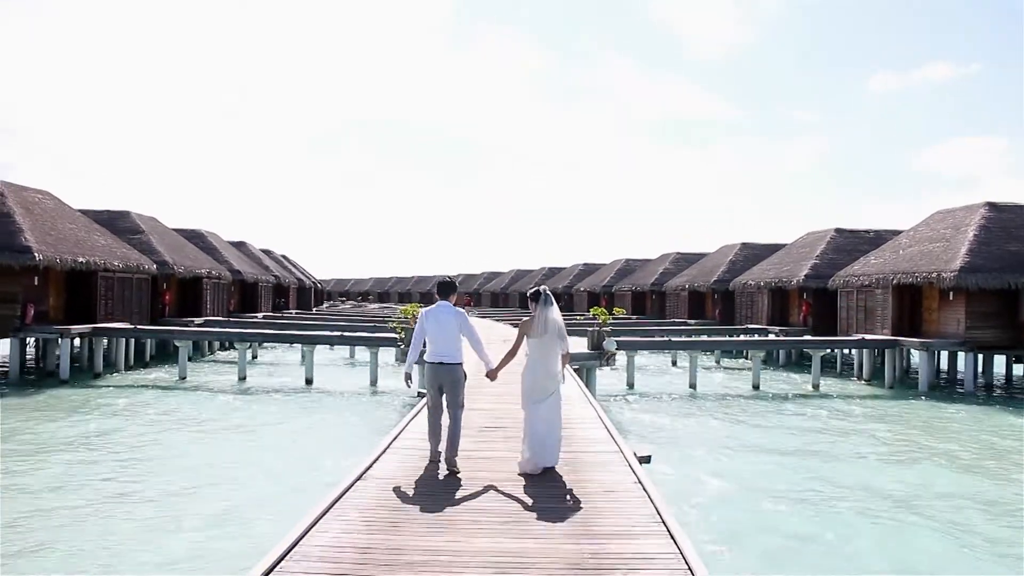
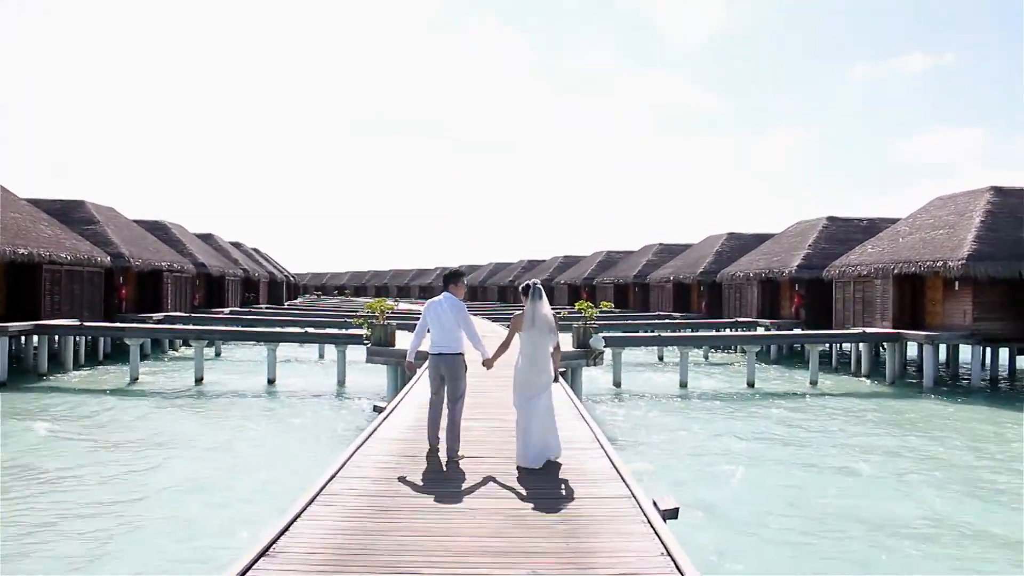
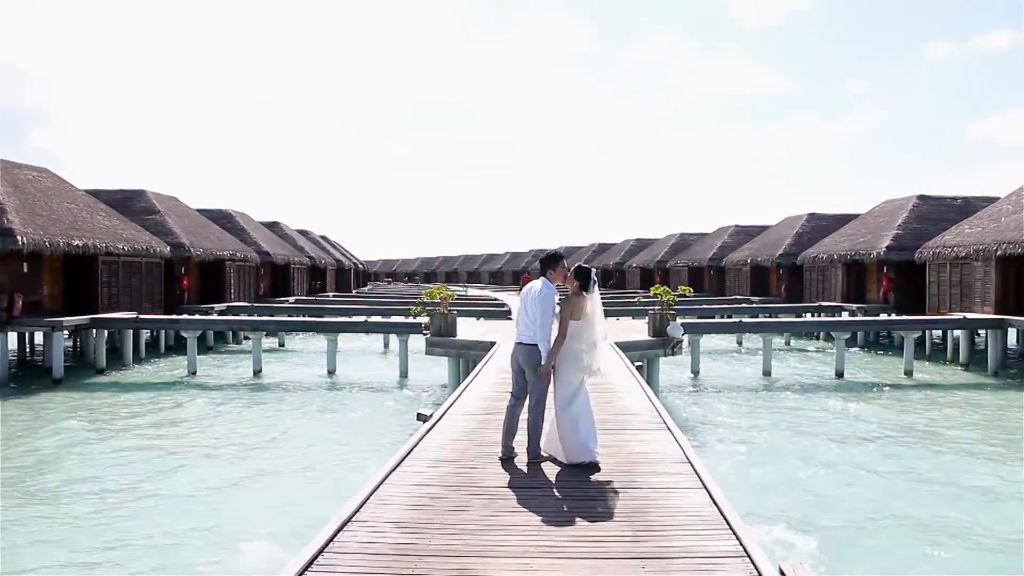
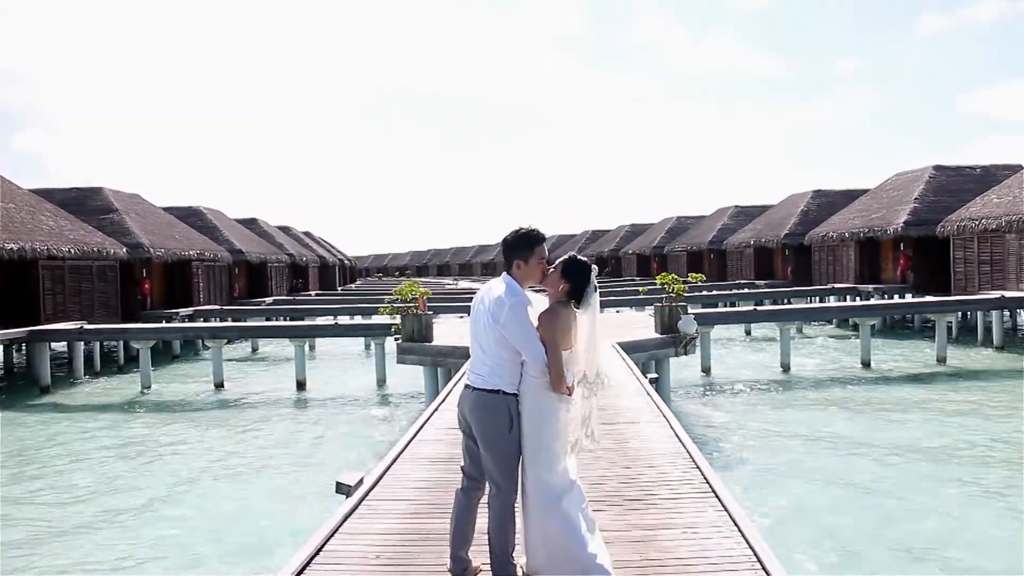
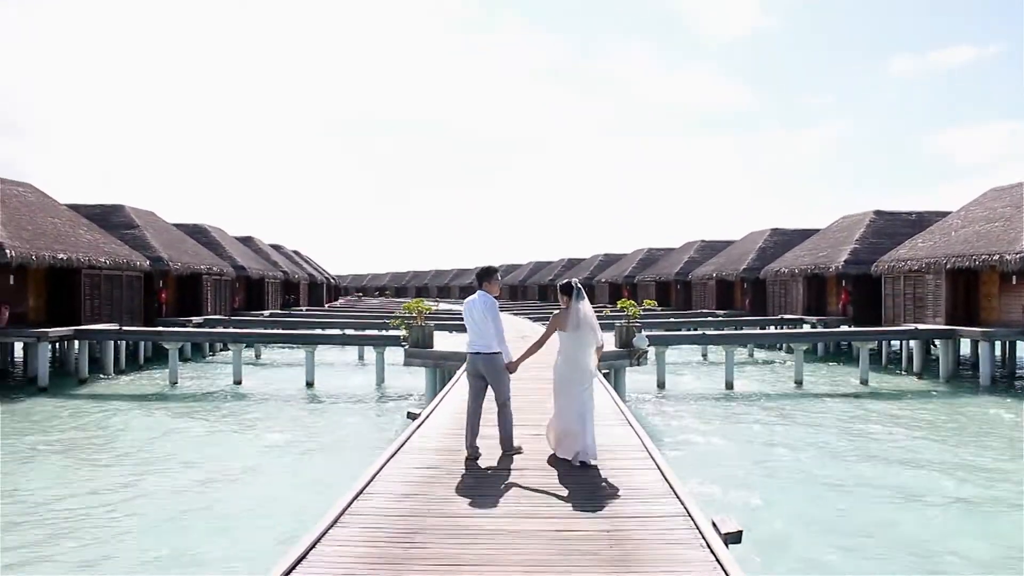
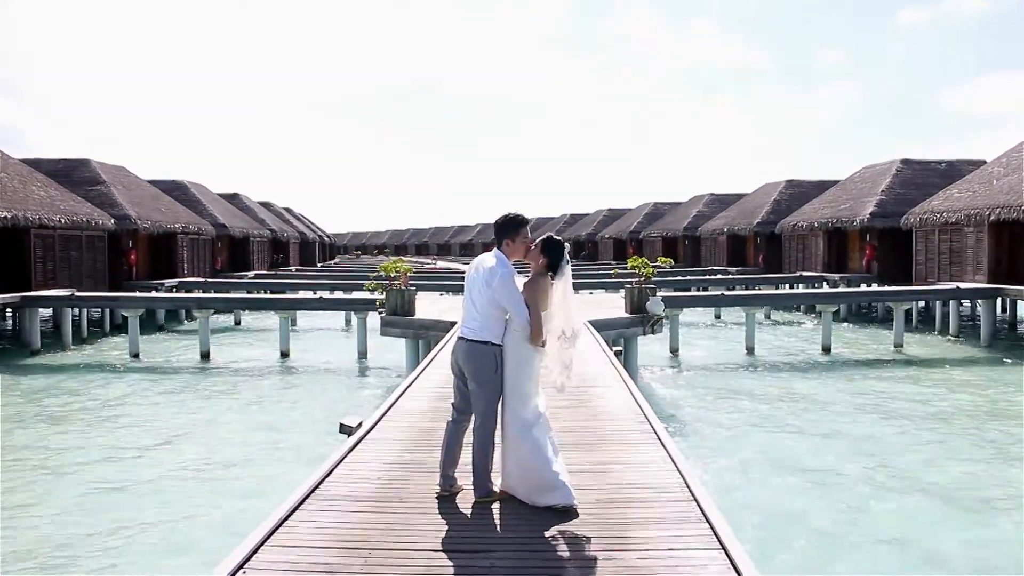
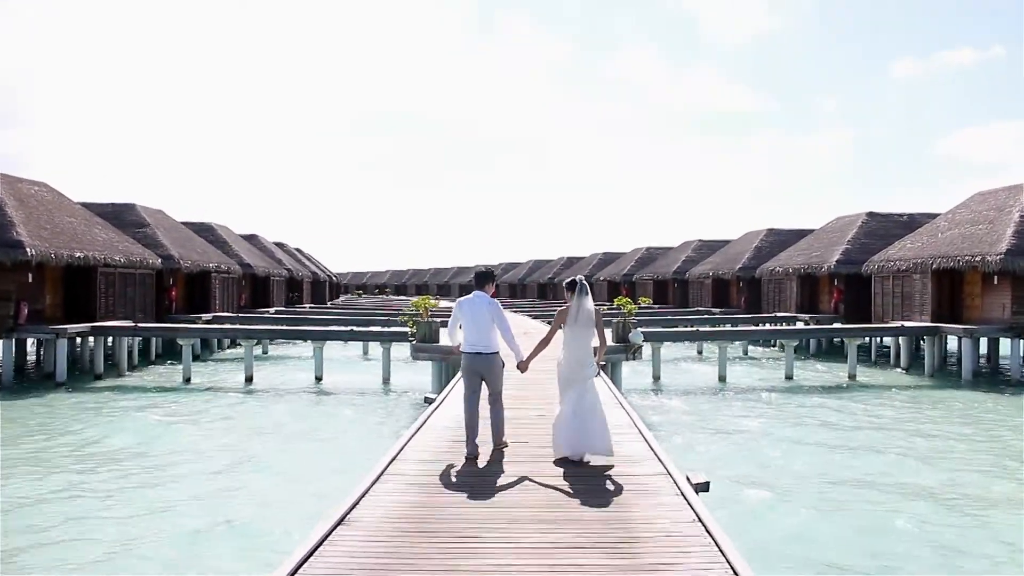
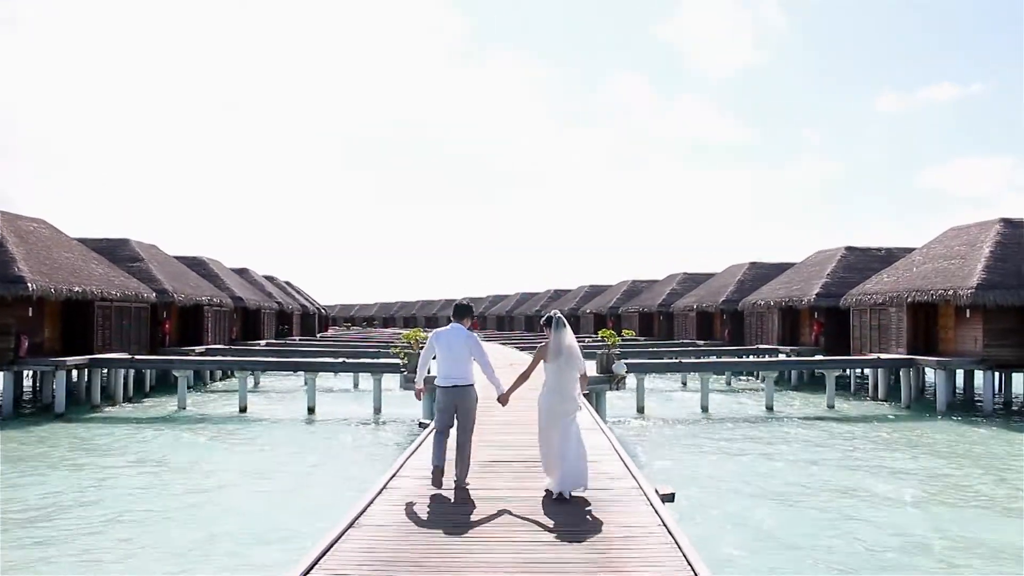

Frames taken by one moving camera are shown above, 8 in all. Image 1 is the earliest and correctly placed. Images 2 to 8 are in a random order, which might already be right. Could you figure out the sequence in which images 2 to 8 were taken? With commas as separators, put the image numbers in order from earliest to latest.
8, 7, 2, 5, 3, 6, 4
